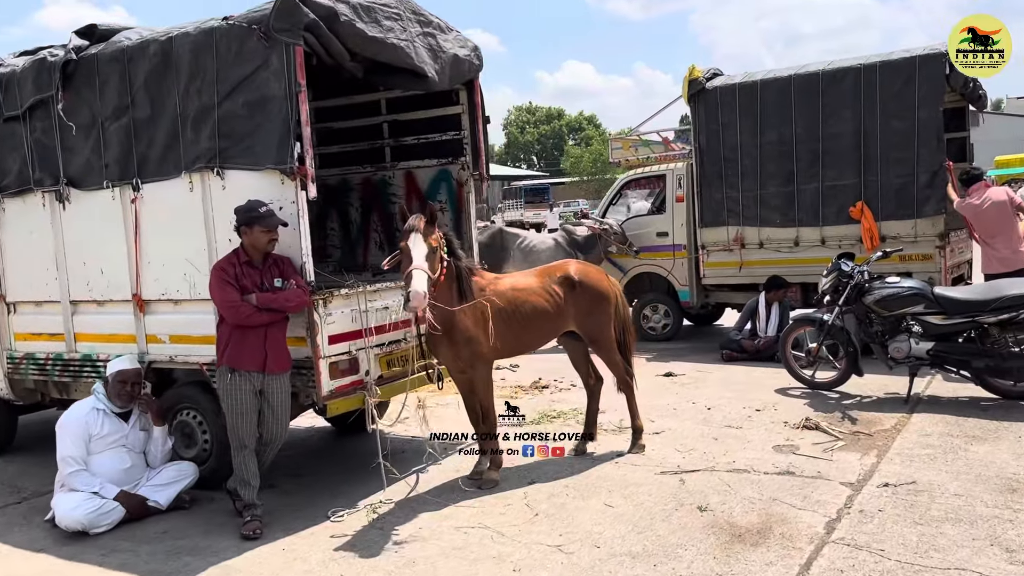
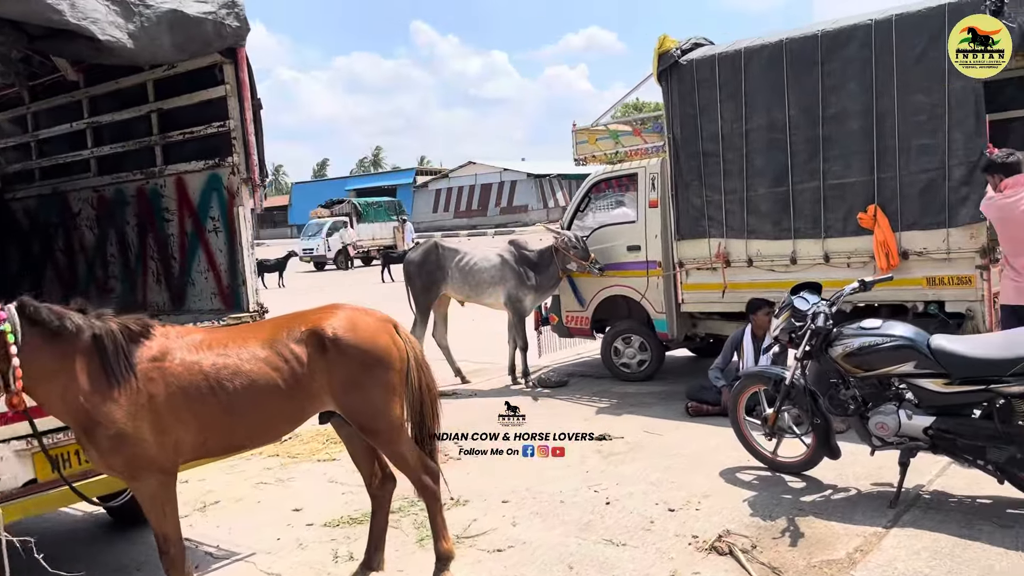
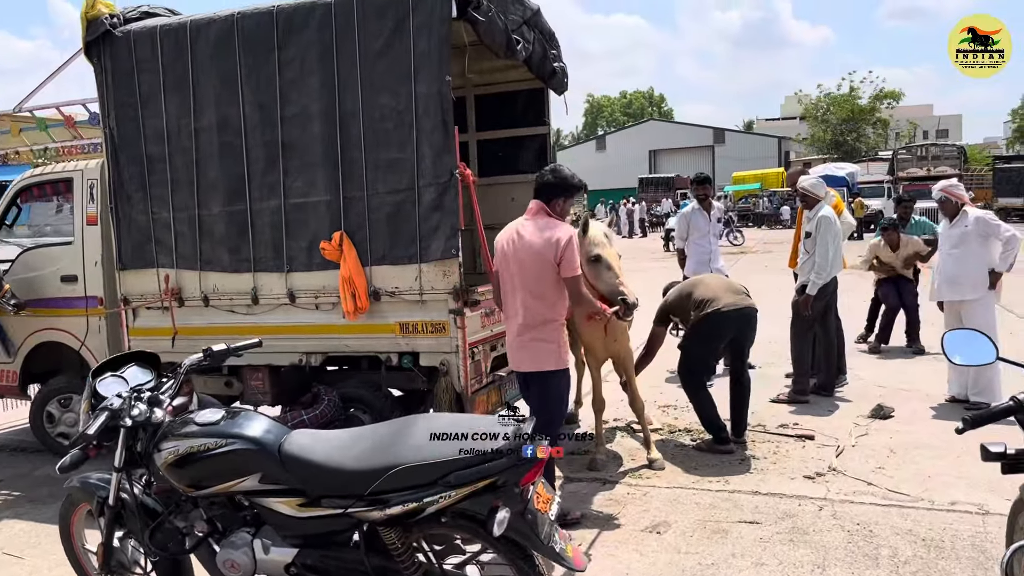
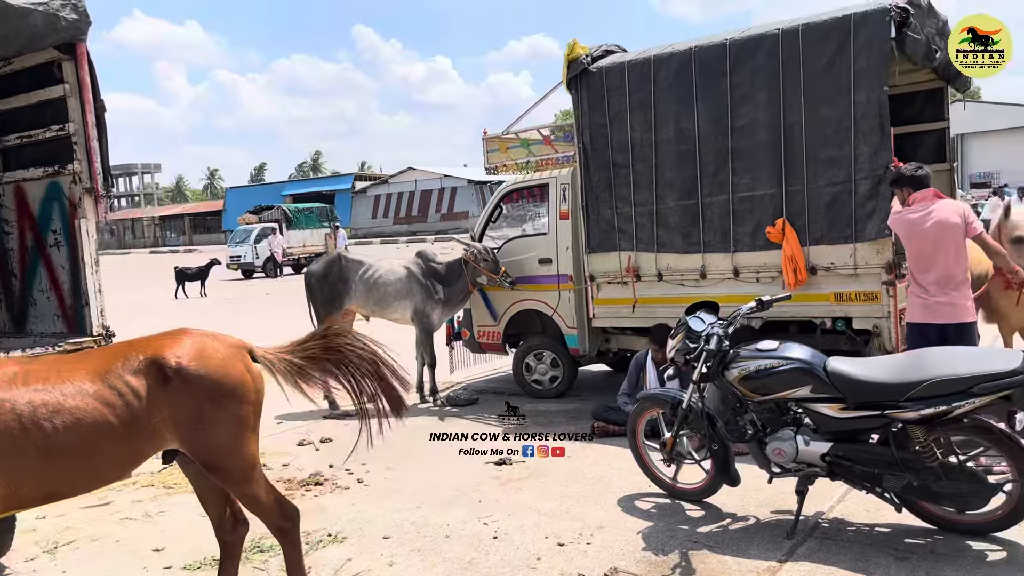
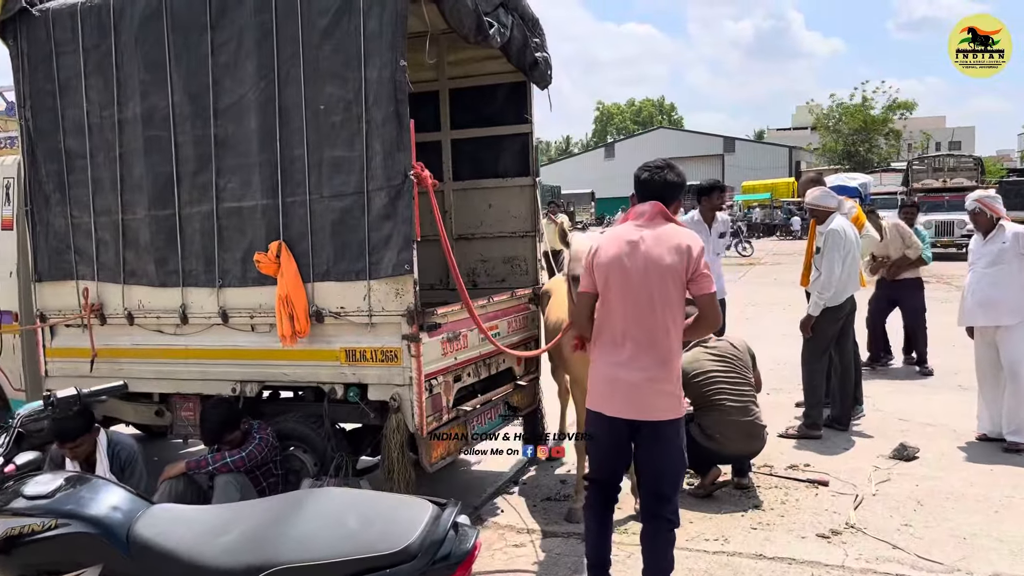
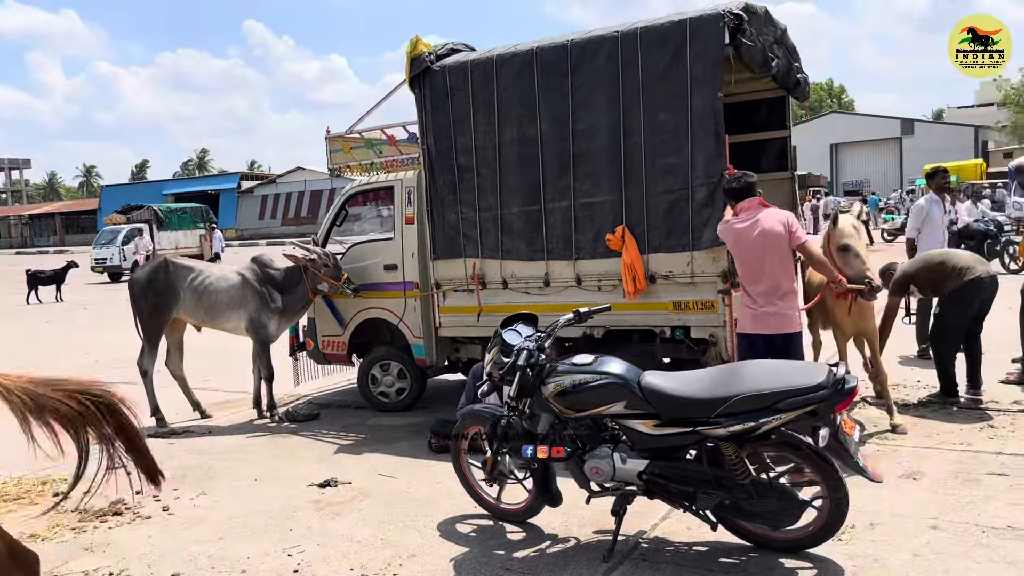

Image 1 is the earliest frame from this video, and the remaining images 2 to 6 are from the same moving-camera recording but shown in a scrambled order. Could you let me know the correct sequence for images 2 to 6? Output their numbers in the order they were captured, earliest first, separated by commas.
2, 4, 6, 3, 5
